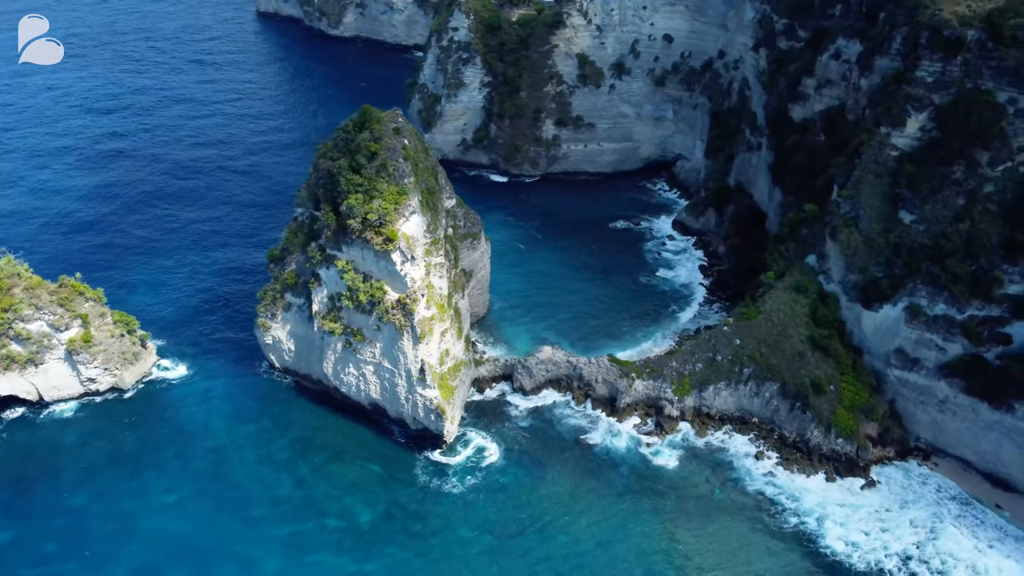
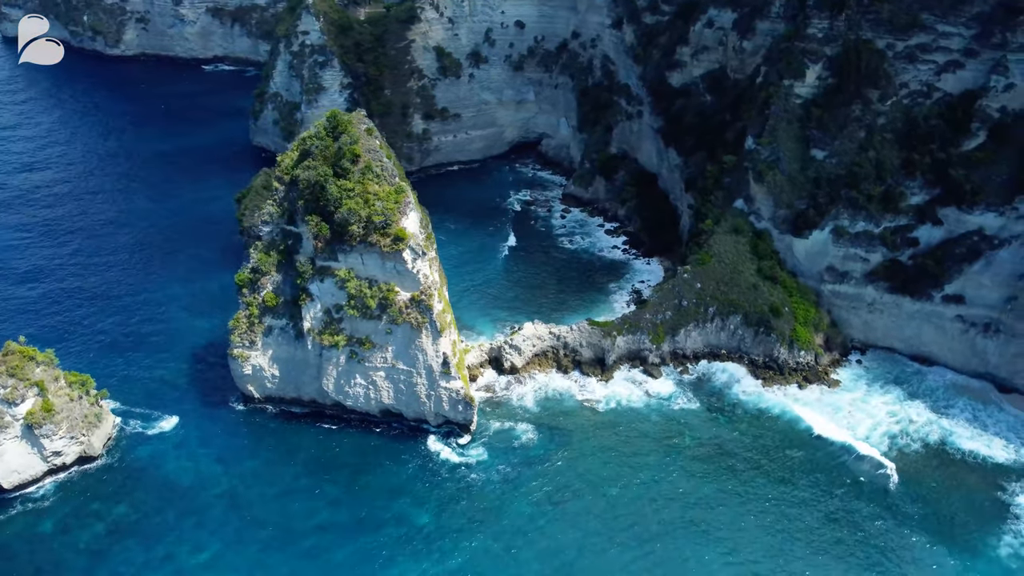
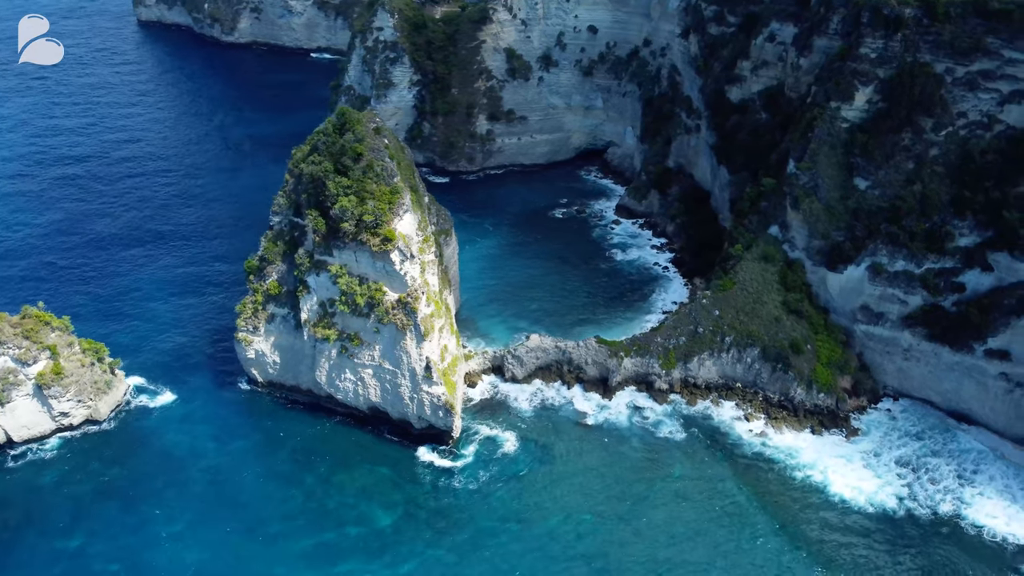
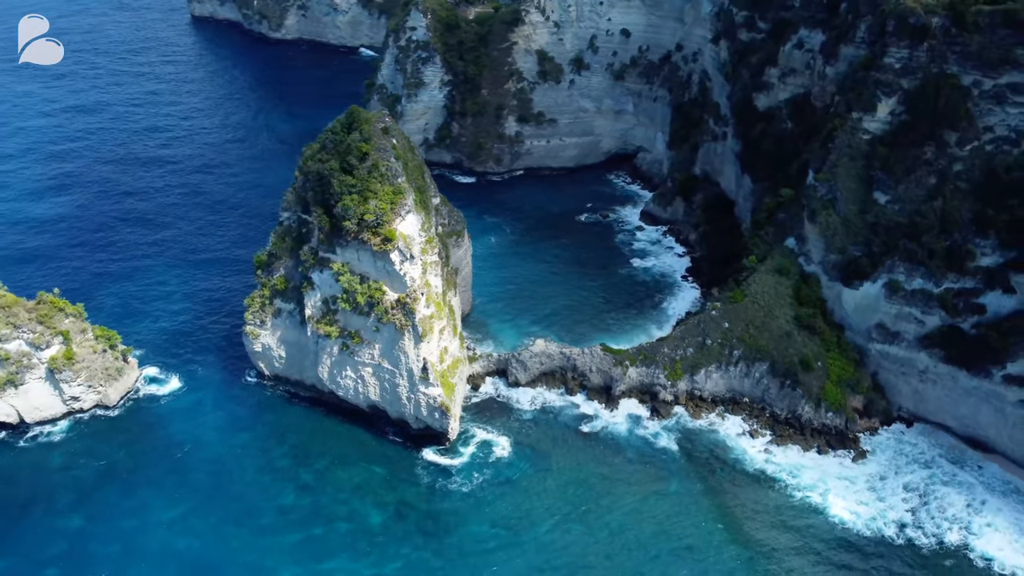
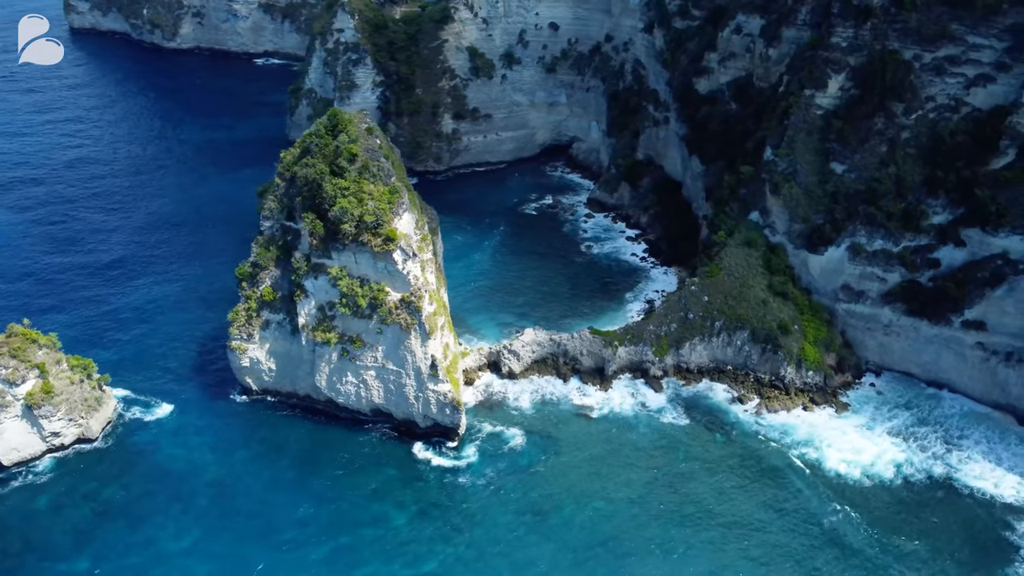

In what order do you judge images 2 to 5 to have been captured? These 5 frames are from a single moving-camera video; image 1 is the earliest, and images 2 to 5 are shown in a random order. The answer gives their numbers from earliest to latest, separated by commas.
4, 3, 5, 2
